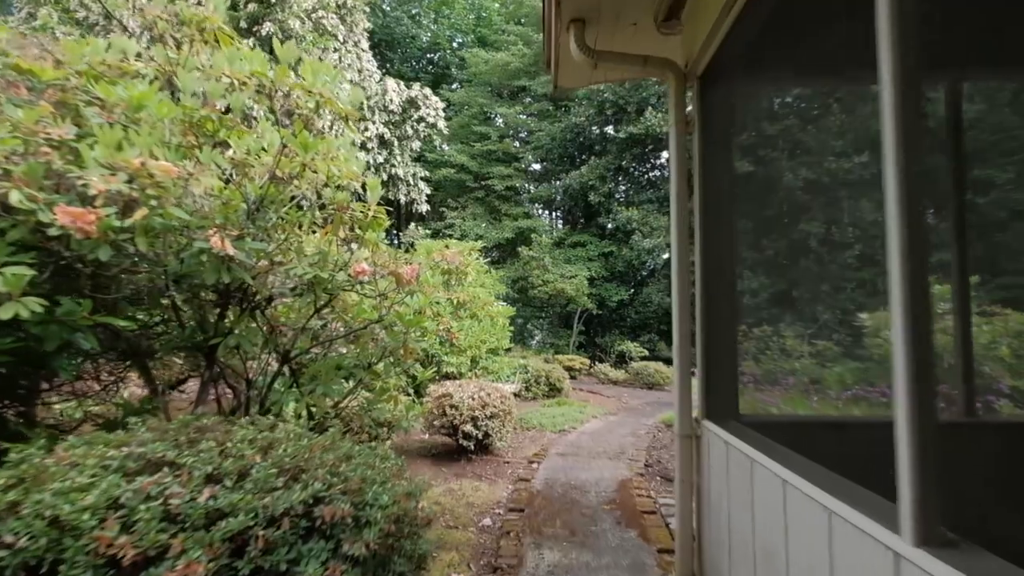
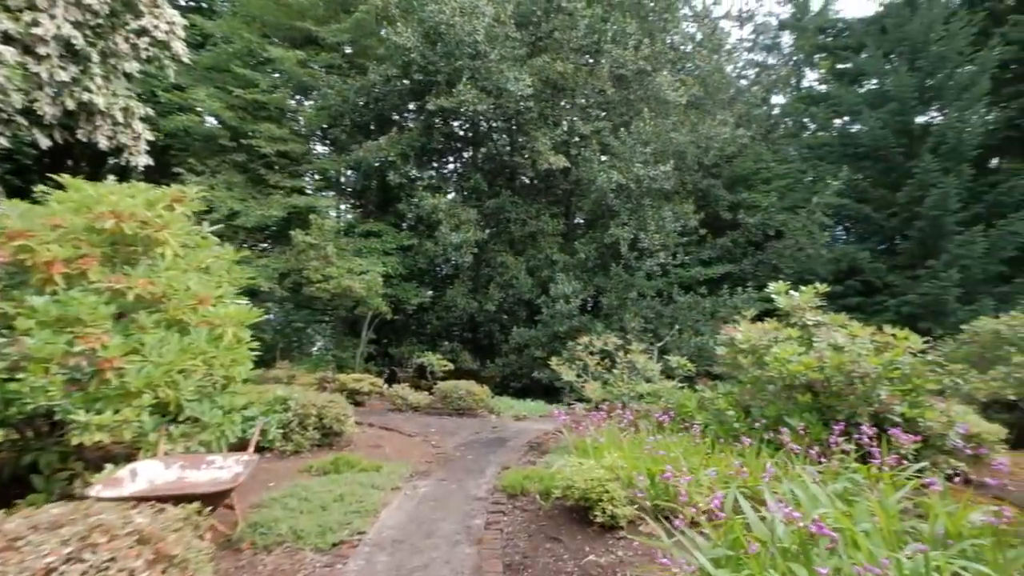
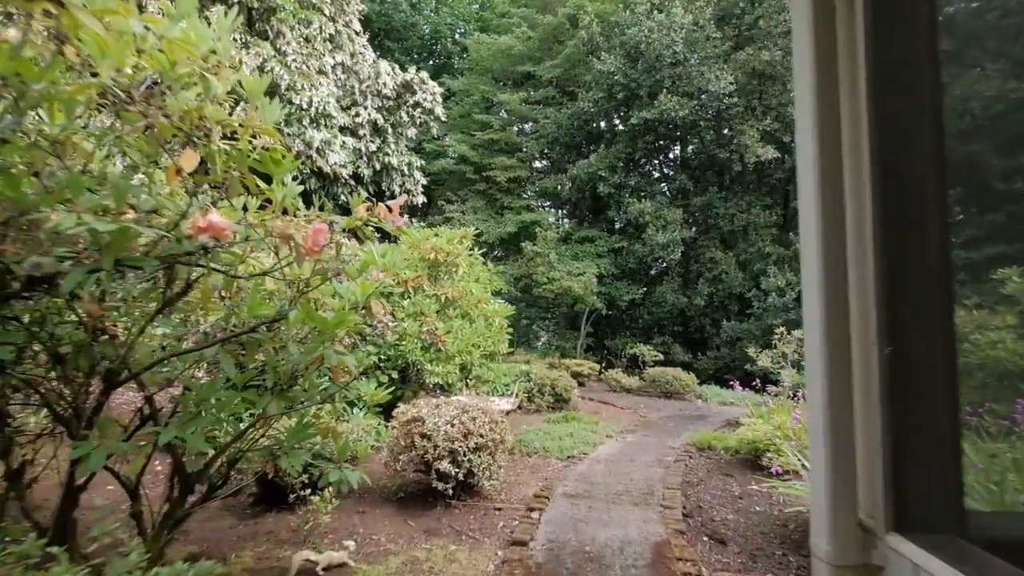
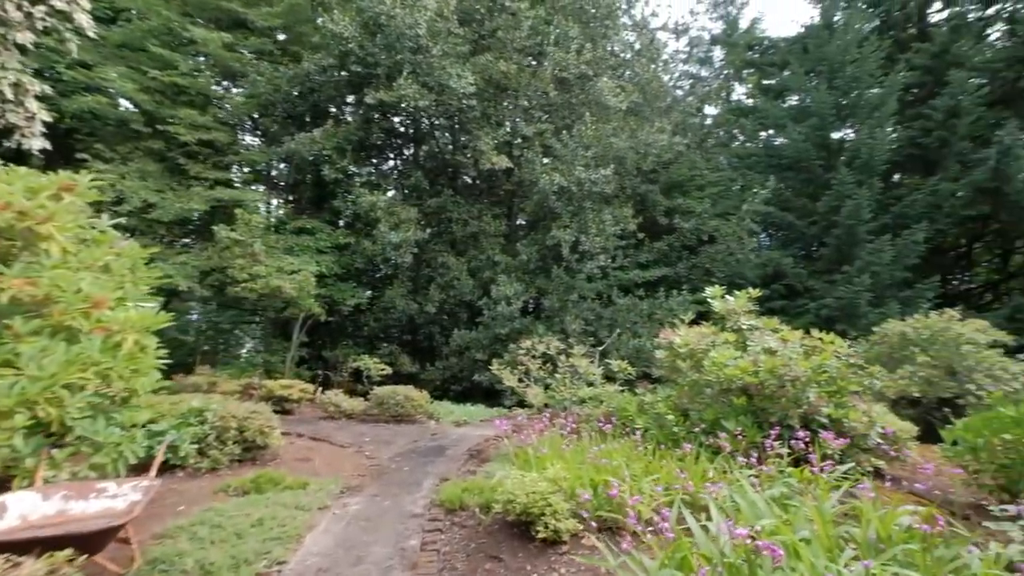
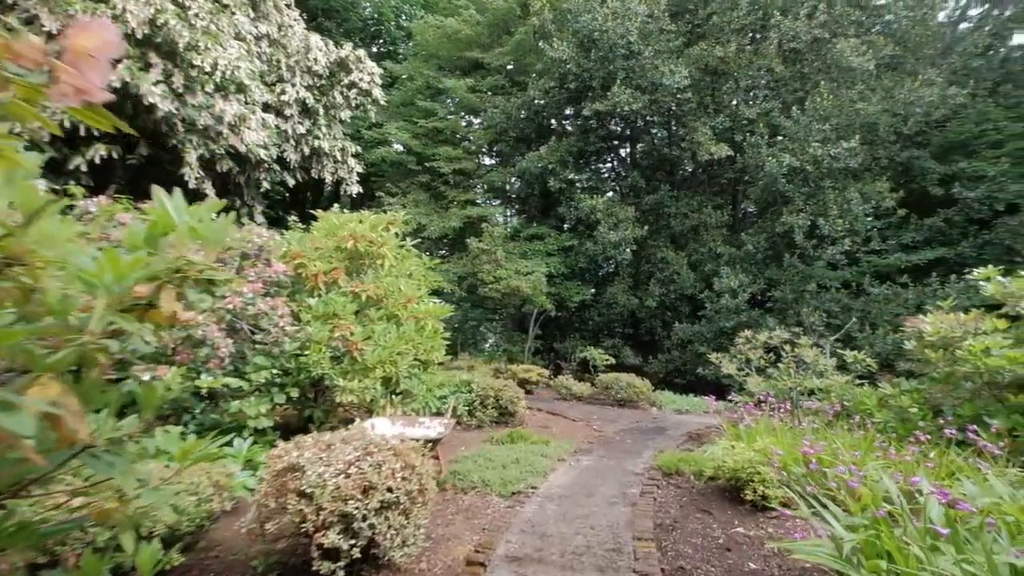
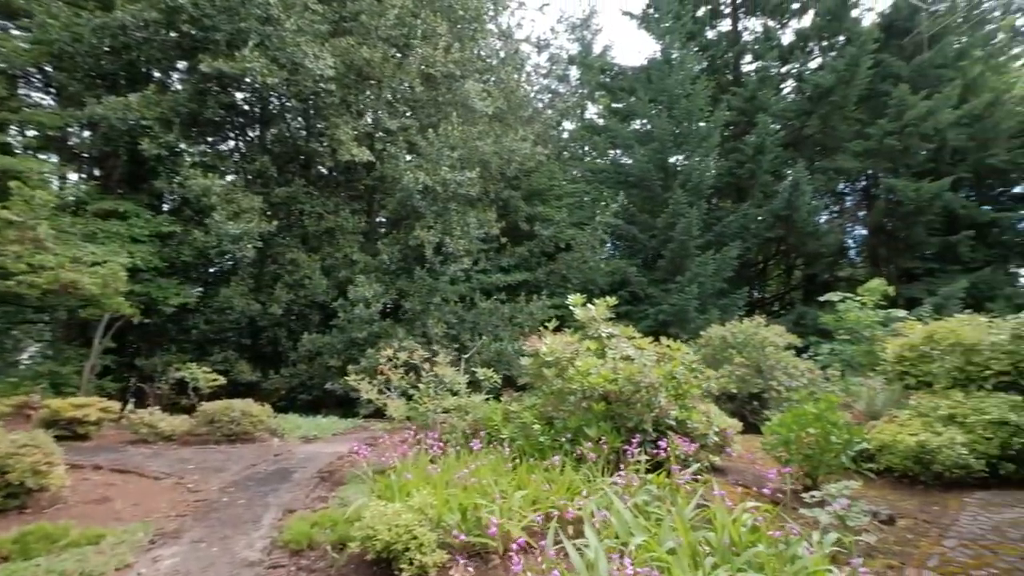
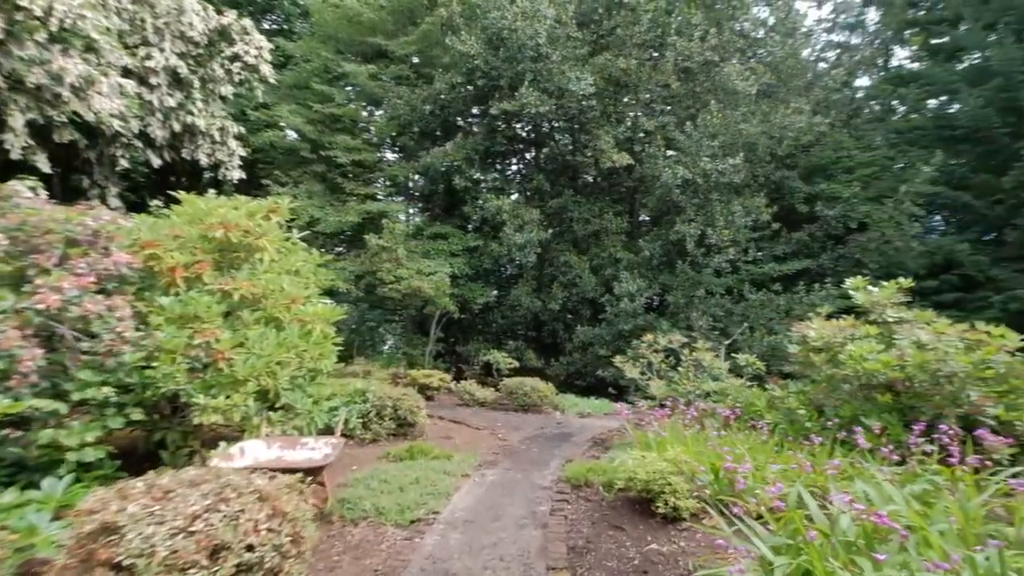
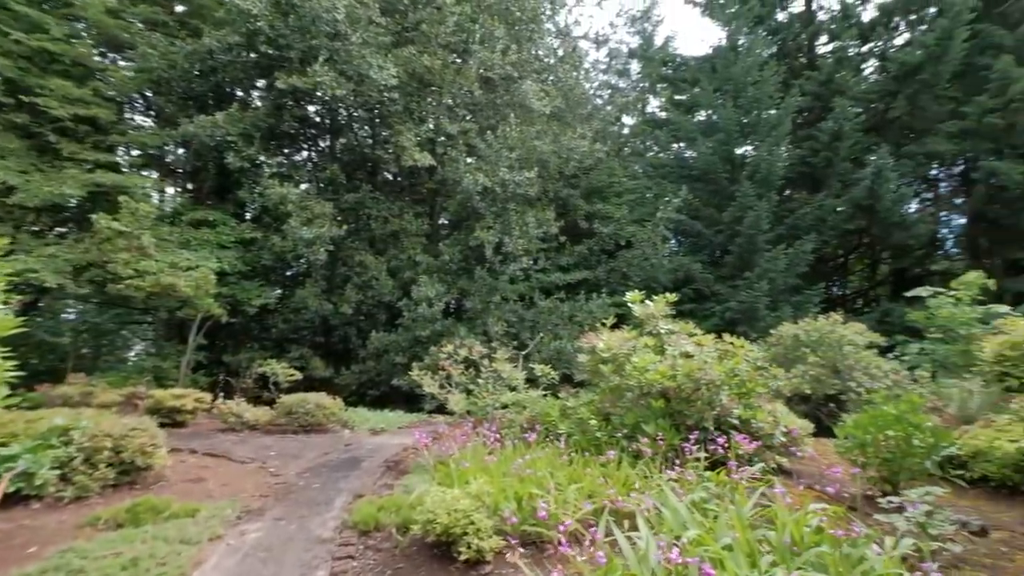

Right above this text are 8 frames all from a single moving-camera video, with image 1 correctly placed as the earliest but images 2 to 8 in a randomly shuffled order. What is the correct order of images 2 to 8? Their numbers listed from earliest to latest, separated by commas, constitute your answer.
3, 5, 7, 2, 4, 8, 6
